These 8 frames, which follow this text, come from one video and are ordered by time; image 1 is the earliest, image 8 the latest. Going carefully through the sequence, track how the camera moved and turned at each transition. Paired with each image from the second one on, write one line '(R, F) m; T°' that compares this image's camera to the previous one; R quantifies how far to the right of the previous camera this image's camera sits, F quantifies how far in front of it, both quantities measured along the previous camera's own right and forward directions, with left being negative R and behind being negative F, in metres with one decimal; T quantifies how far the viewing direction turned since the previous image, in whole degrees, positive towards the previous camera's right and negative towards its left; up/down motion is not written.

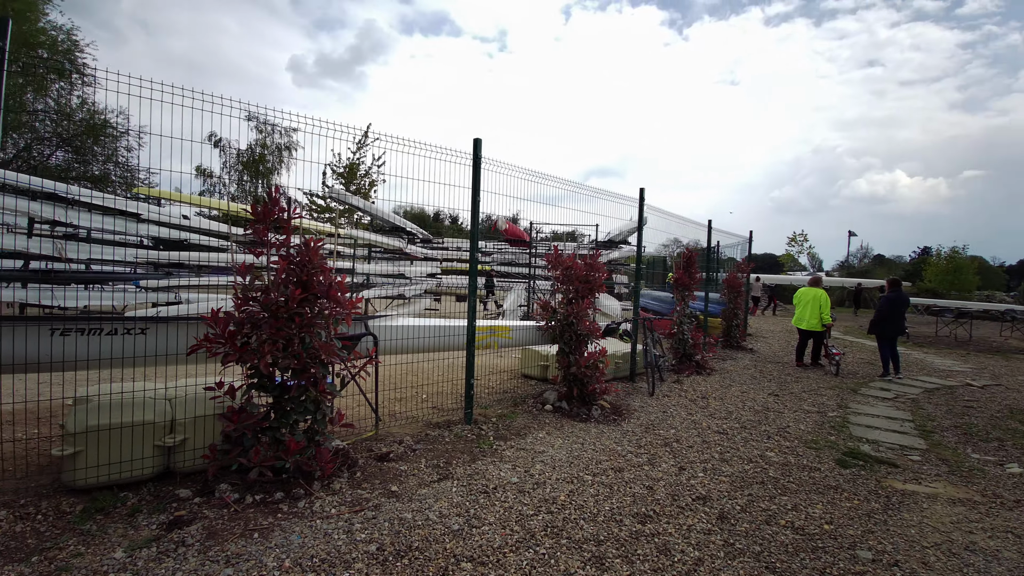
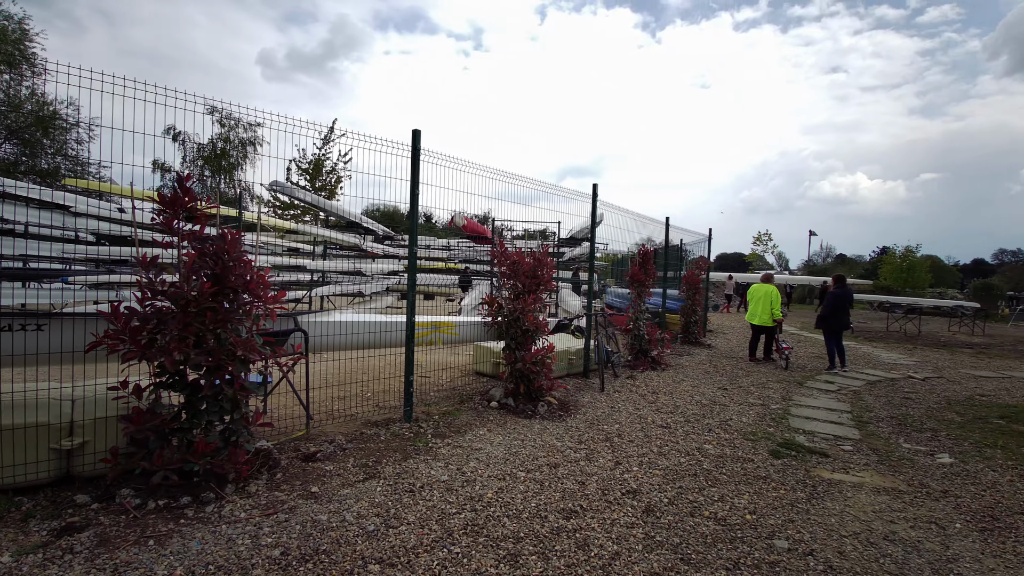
(+0.3, +0.1) m; +3°
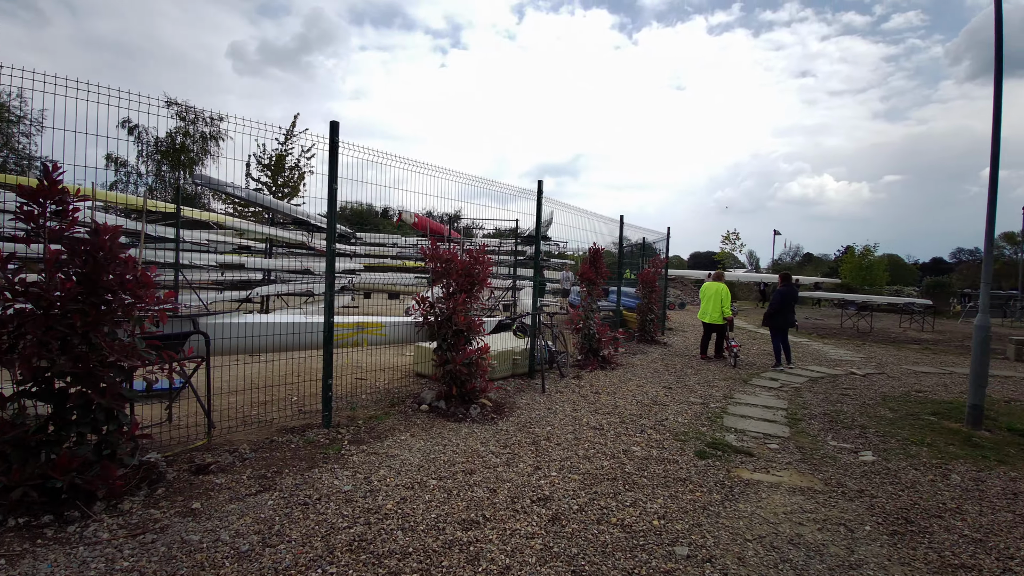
(+0.5, +0.1) m; +3°
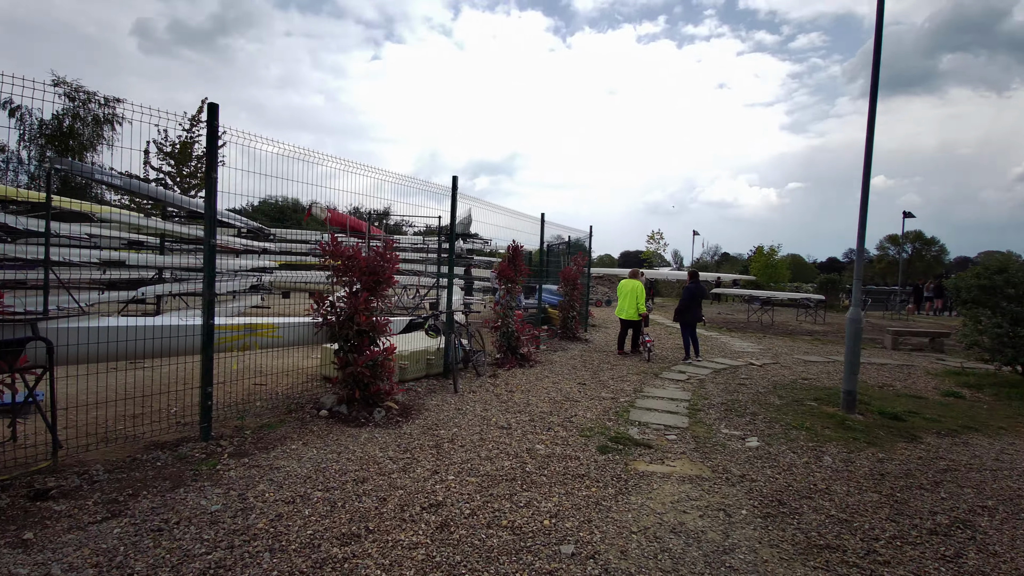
(+0.3, +0.1) m; +8°
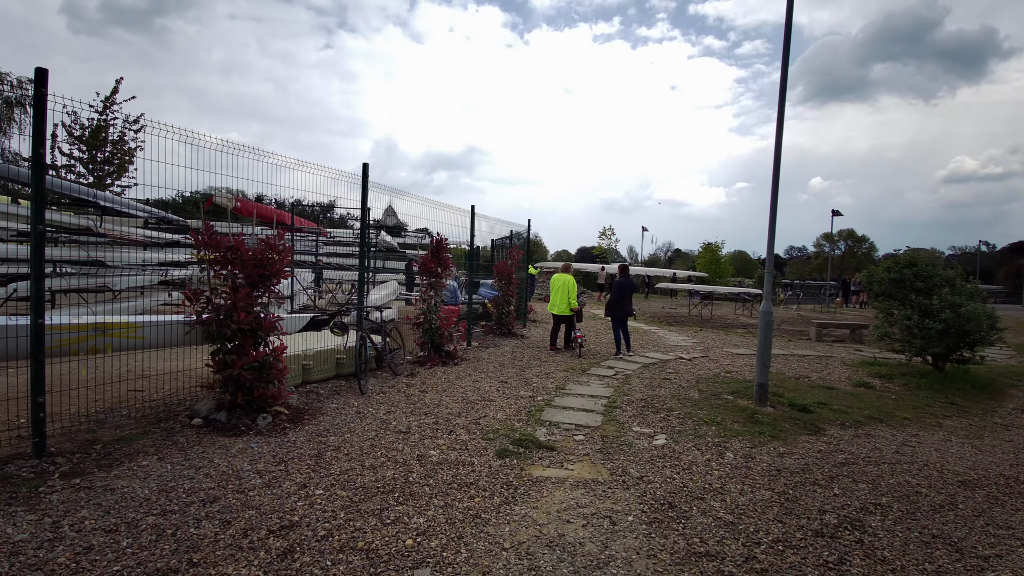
(+0.6, +0.3) m; +5°
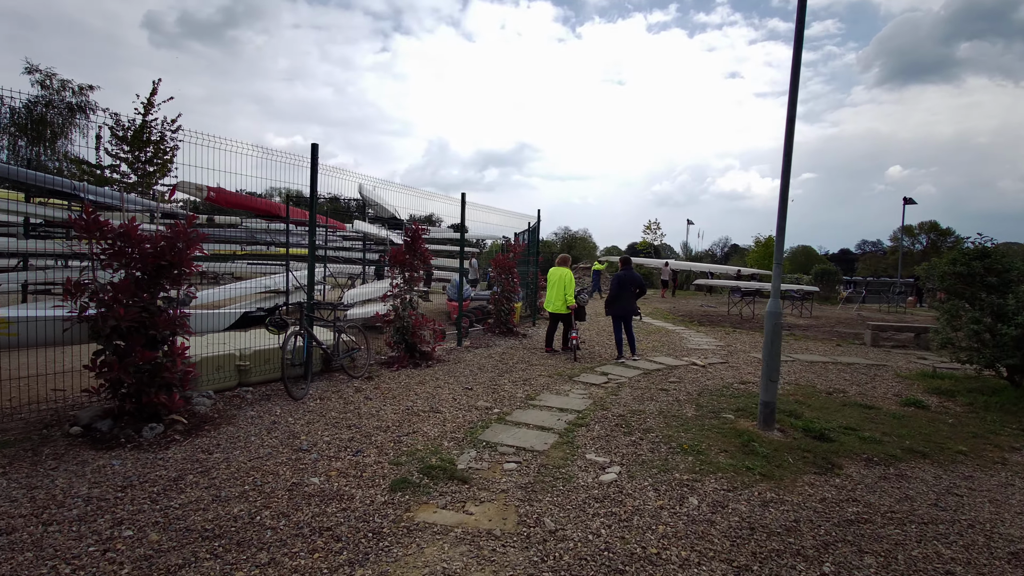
(+1.0, +0.9) m; -6°
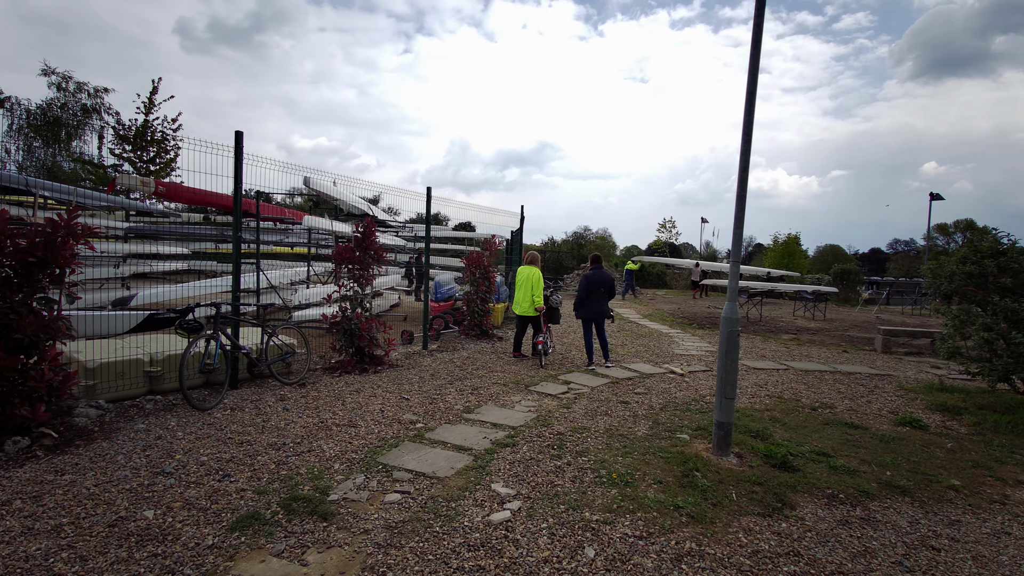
(+0.9, +0.6) m; -2°
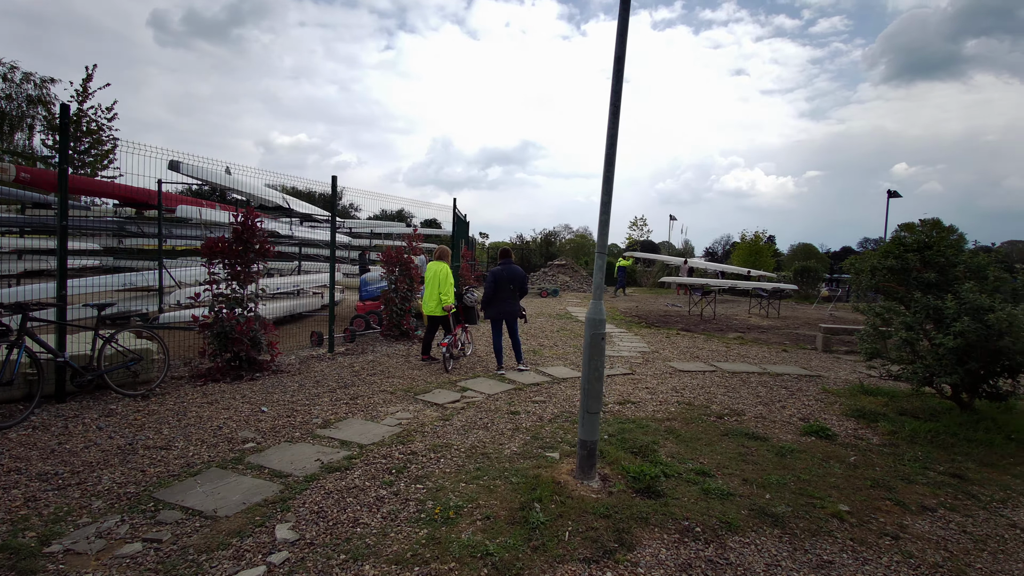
(+1.1, +0.6) m; +2°
